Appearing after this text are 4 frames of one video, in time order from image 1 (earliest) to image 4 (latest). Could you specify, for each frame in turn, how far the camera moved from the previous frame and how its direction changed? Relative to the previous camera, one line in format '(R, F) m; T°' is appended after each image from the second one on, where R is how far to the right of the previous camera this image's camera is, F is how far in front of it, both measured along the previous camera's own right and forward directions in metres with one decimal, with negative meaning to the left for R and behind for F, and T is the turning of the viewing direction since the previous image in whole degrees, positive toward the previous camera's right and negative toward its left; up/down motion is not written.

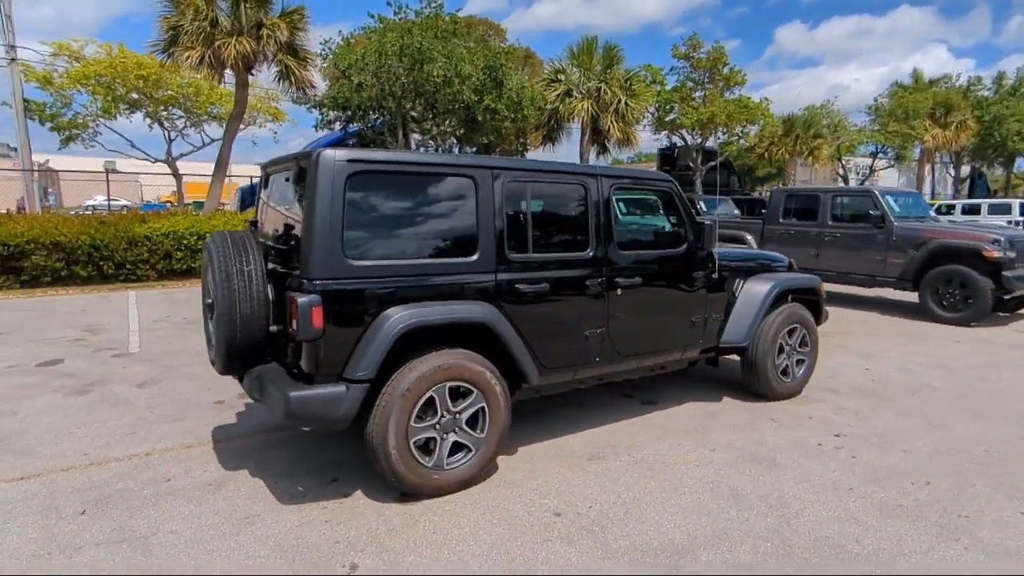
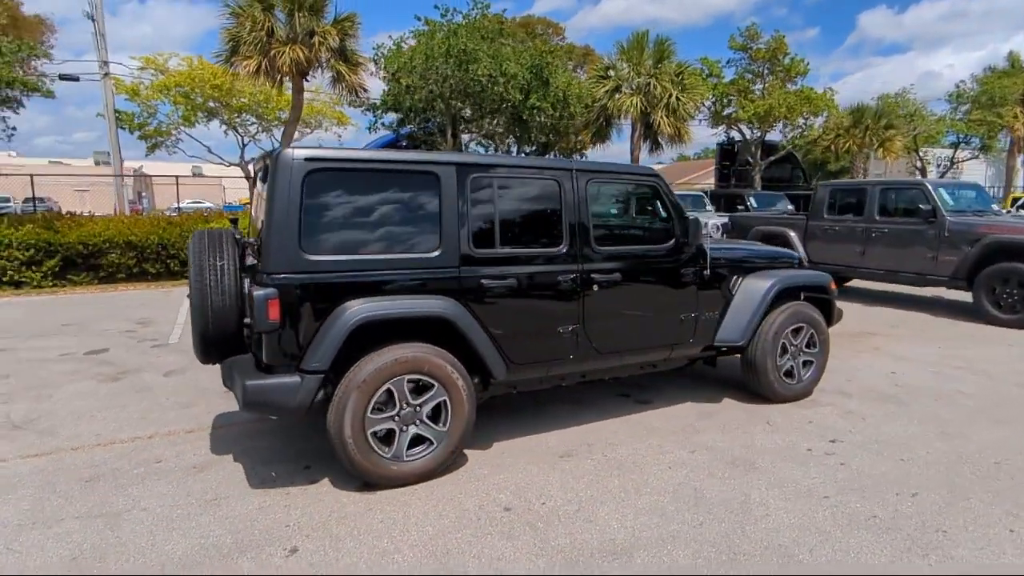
(+0.7, 0.0) m; -6°
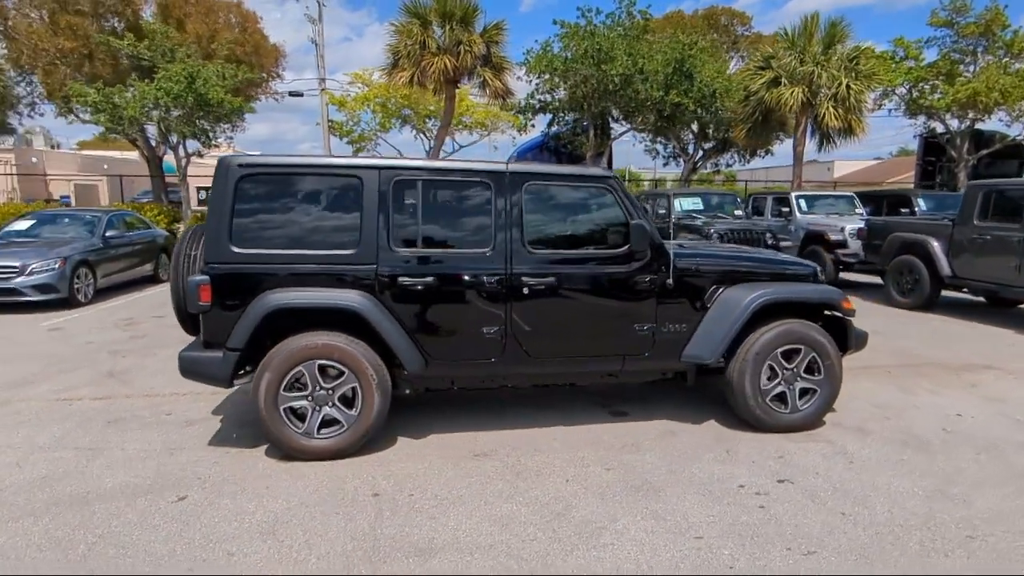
(+2.0, +0.3) m; -18°
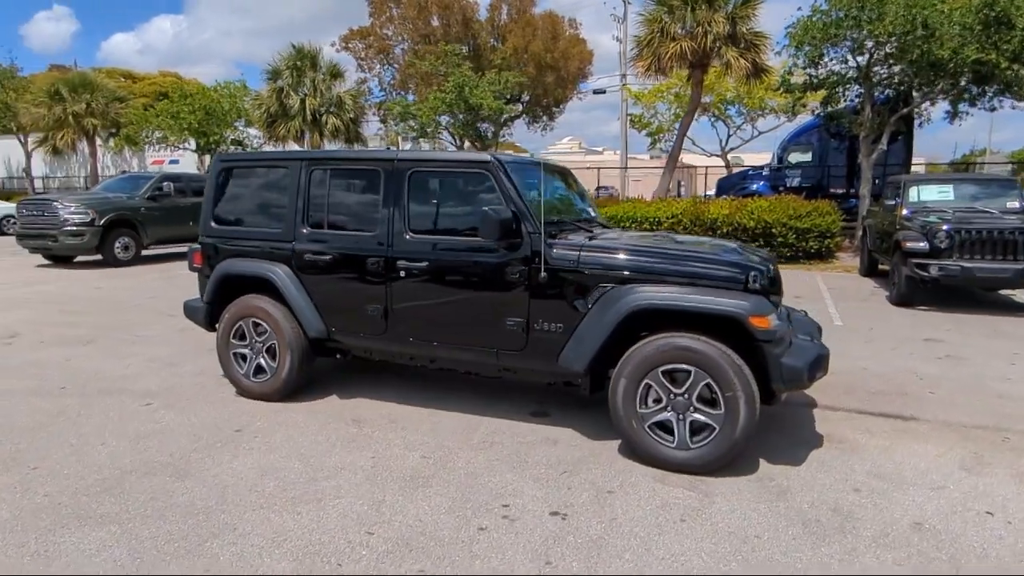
(+3.3, +1.0) m; -31°
